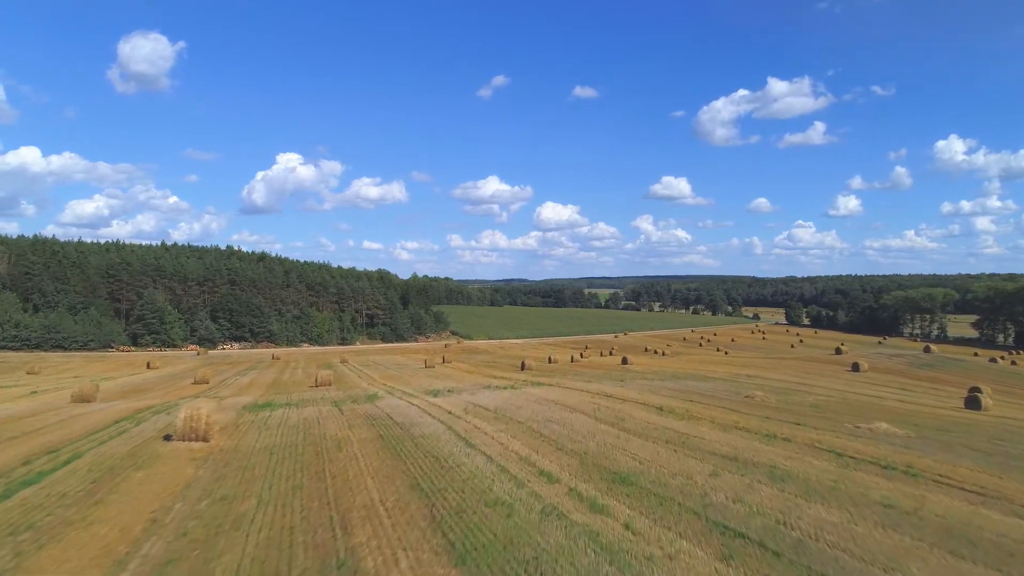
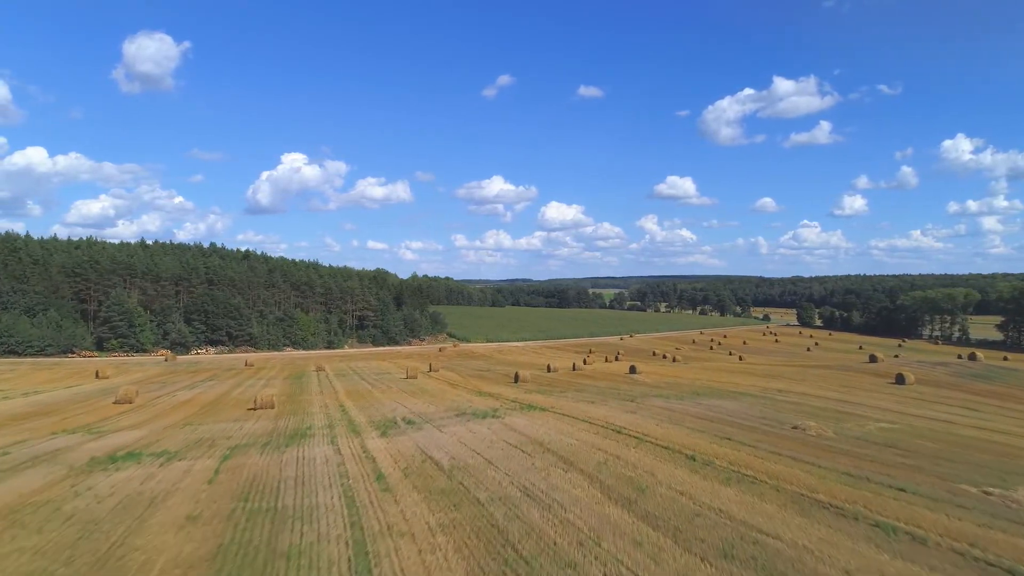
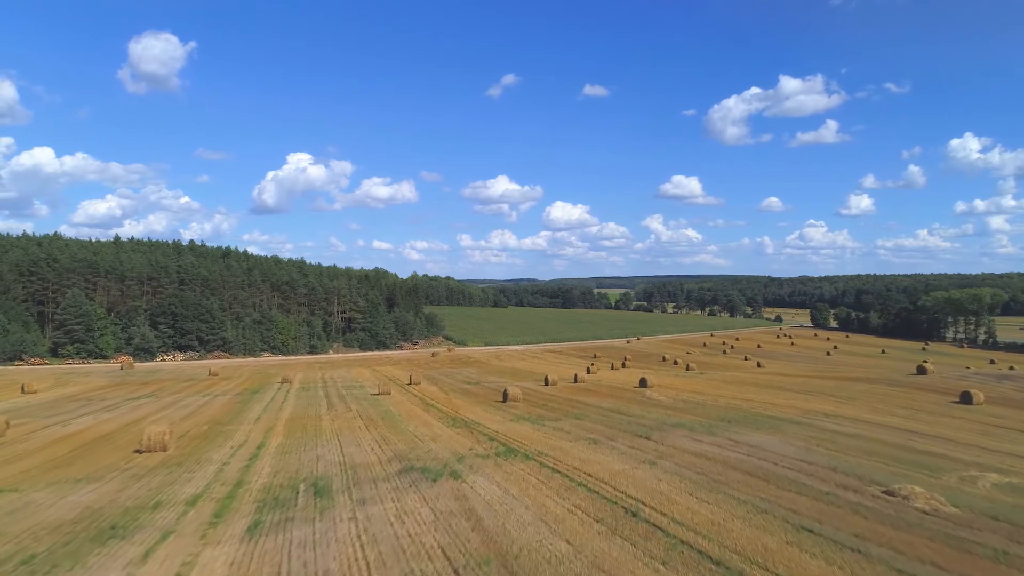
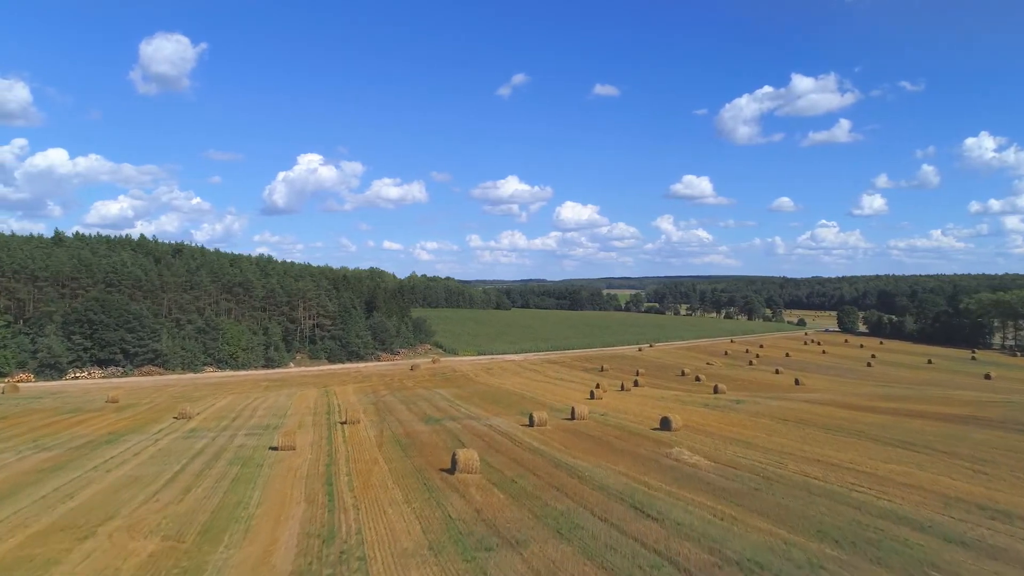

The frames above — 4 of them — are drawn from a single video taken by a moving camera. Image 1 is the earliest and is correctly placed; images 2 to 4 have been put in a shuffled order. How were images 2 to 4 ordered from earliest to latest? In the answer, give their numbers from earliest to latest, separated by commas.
2, 3, 4
